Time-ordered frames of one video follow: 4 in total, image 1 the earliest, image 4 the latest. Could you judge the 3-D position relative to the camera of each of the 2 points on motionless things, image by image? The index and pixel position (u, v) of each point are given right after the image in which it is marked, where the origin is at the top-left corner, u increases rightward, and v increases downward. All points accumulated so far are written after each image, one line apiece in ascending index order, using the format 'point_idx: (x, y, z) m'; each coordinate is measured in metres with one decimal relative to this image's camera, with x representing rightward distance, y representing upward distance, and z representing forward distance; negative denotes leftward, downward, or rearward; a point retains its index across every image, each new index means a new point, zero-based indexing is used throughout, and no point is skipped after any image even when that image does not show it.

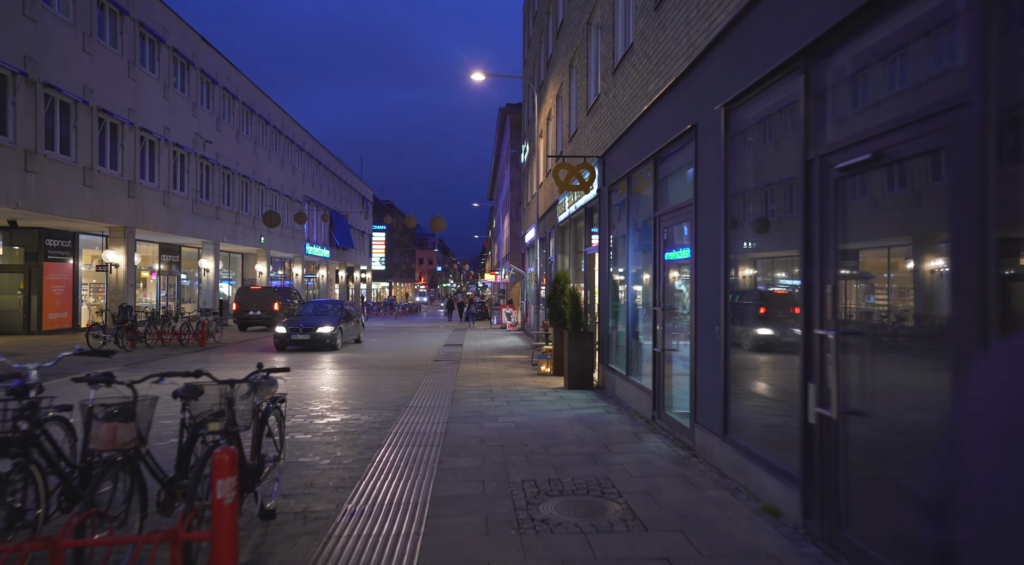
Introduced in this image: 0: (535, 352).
0: (+0.6, -1.7, +17.3) m
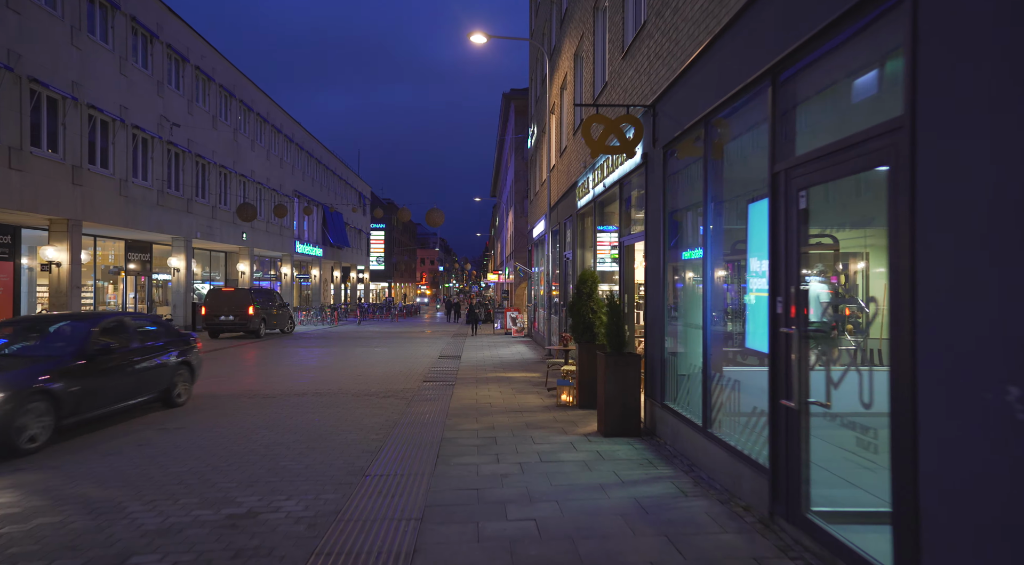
0: (+0.7, -1.7, +13.8) m
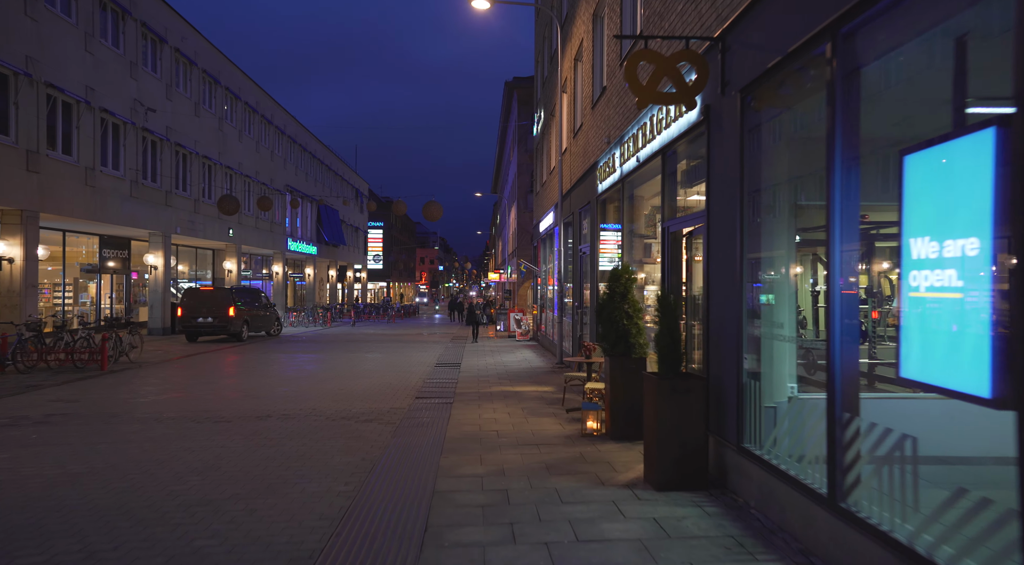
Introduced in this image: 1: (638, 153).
0: (+0.9, -1.7, +11.5) m
1: (+1.7, +1.7, +9.5) m
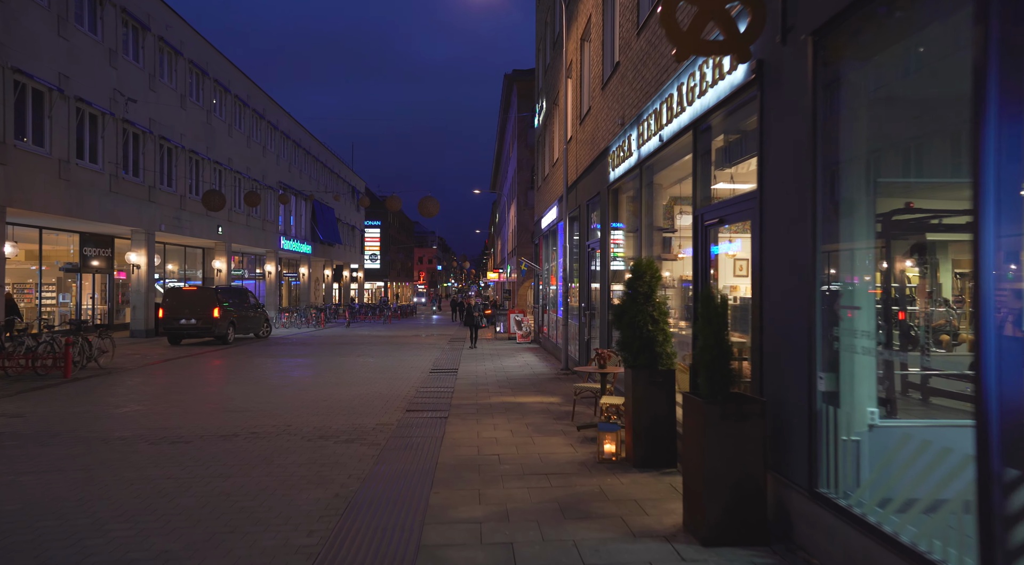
0: (+0.9, -1.7, +10.2) m
1: (+1.7, +1.7, +8.2) m
